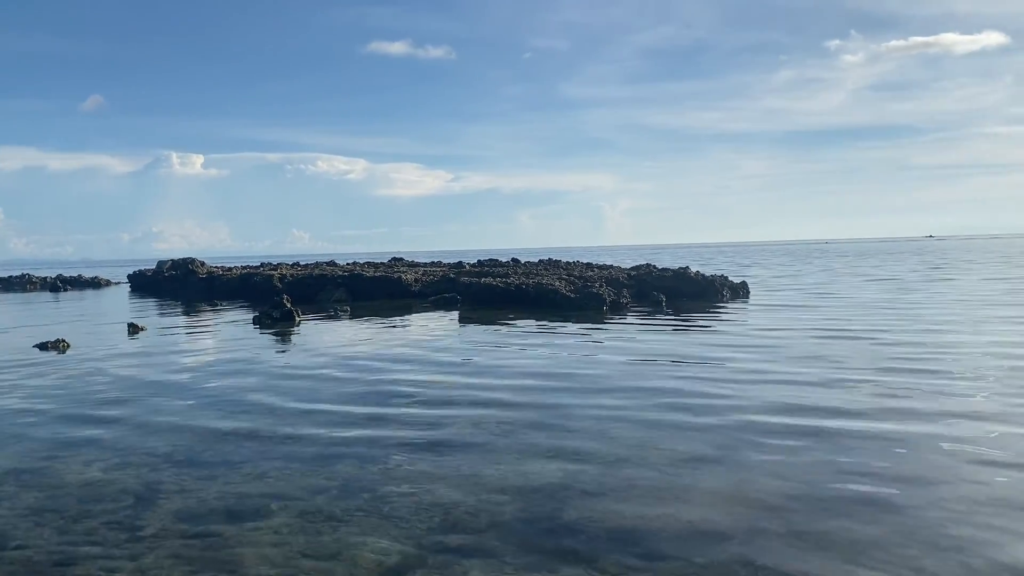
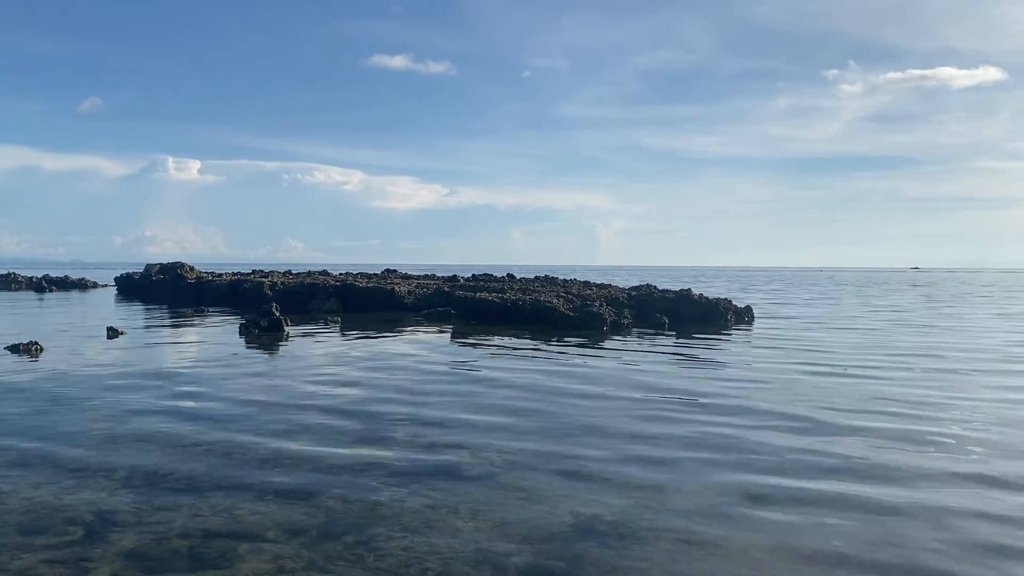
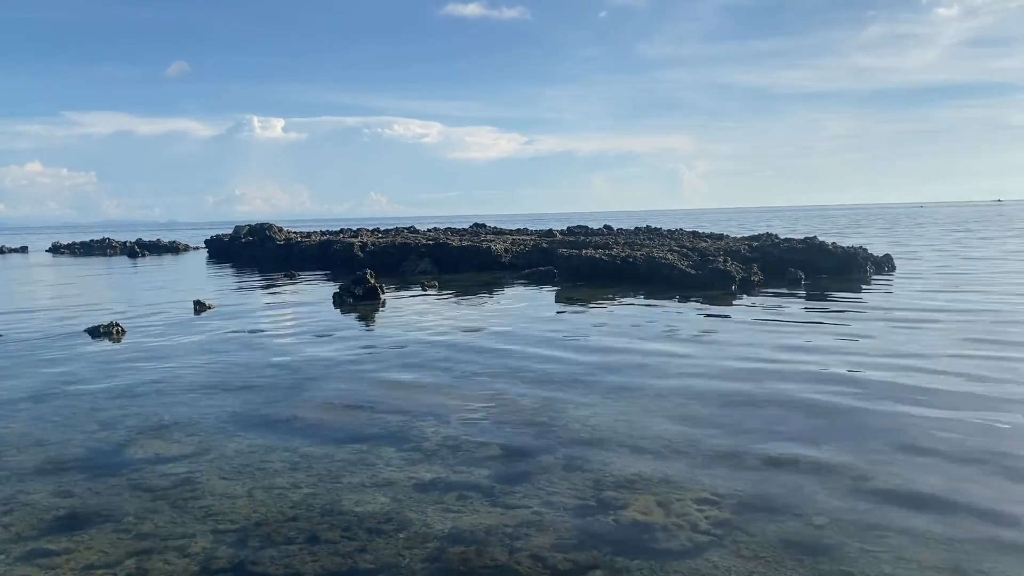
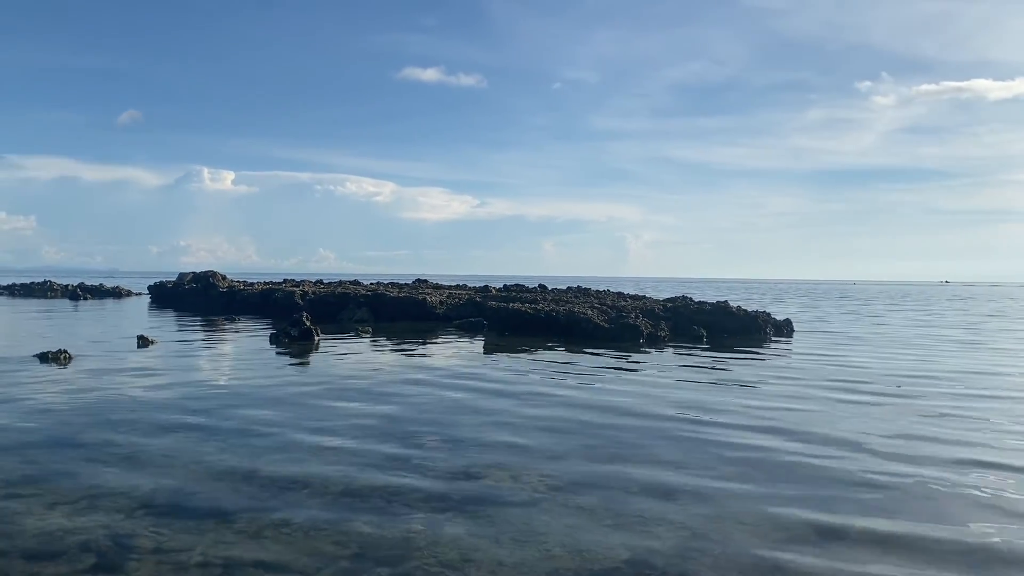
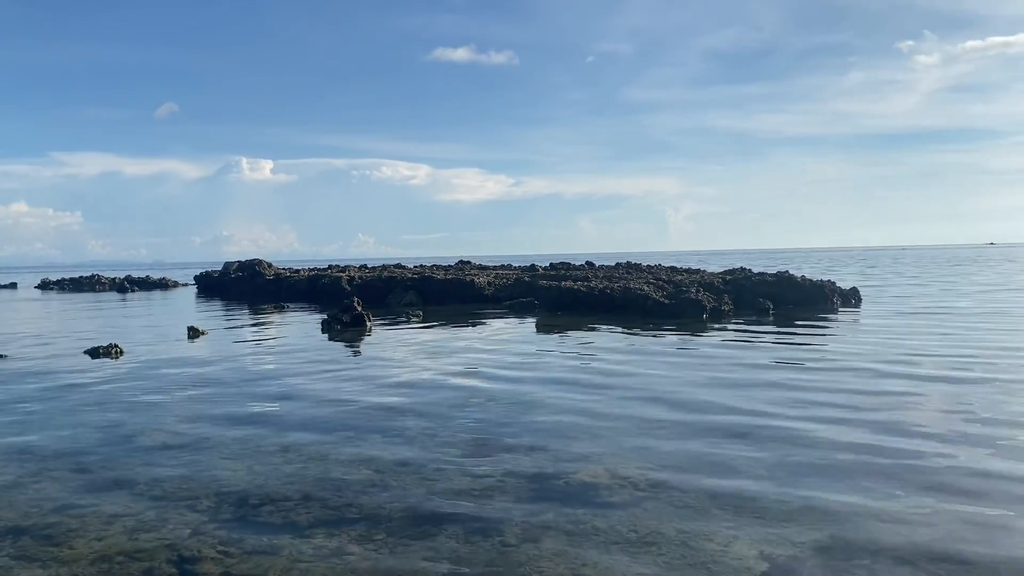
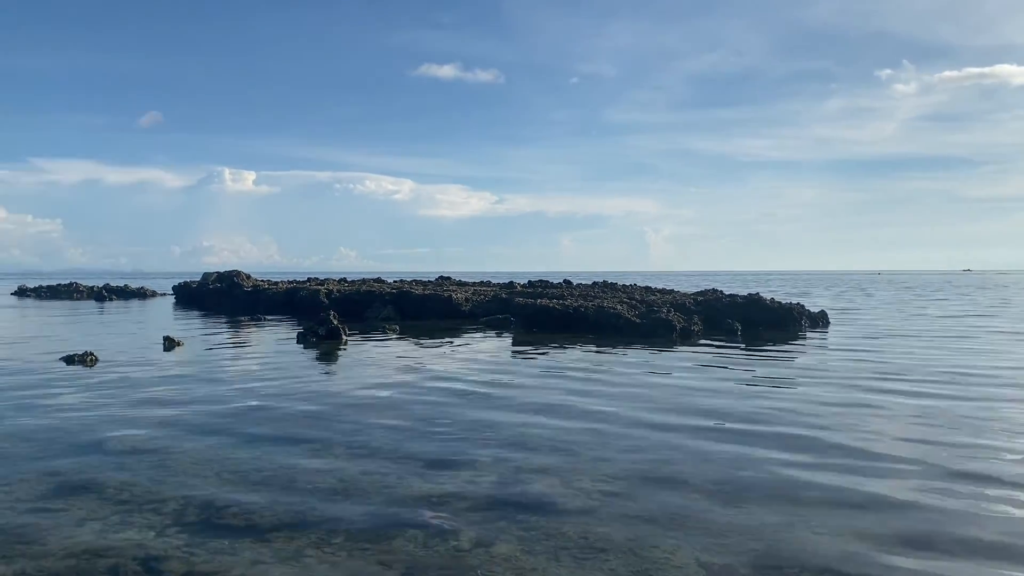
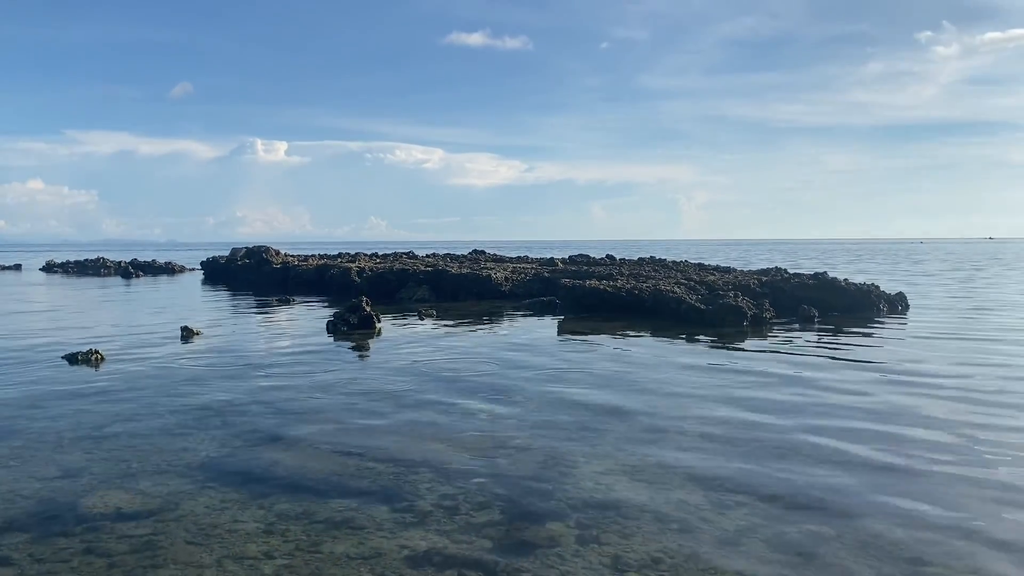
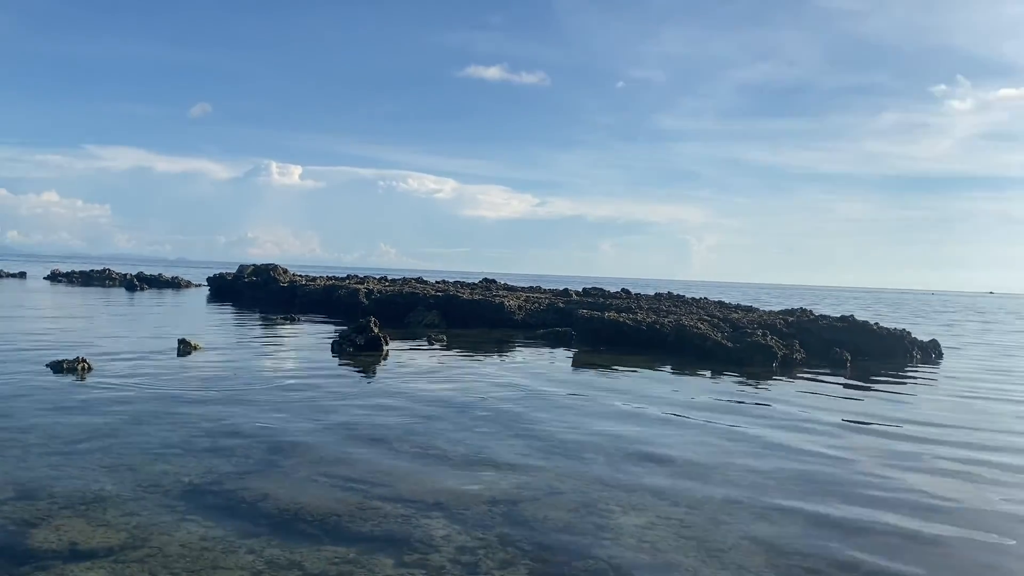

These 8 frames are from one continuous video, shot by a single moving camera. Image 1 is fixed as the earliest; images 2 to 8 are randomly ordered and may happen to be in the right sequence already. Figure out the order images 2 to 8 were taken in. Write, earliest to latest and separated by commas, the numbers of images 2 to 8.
2, 4, 6, 5, 3, 7, 8
